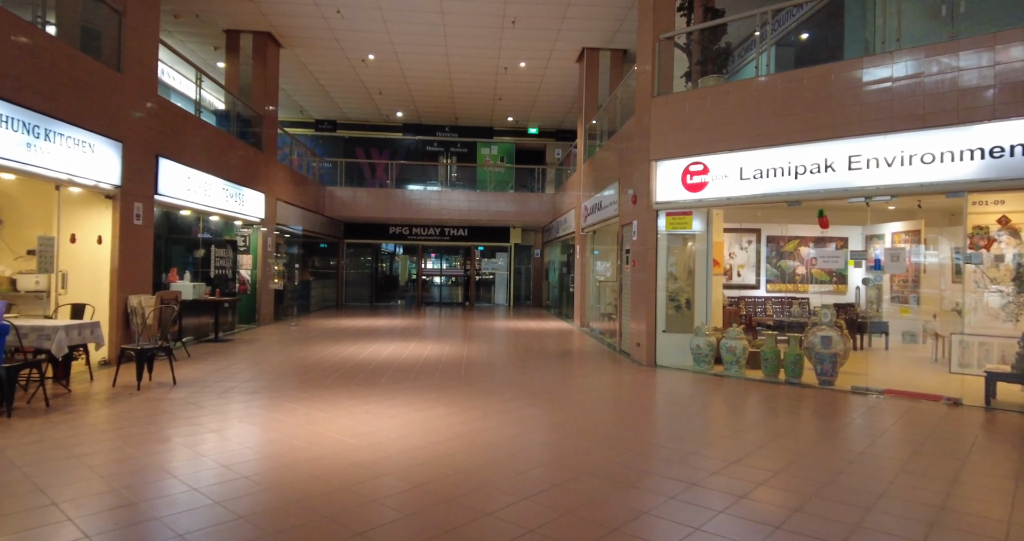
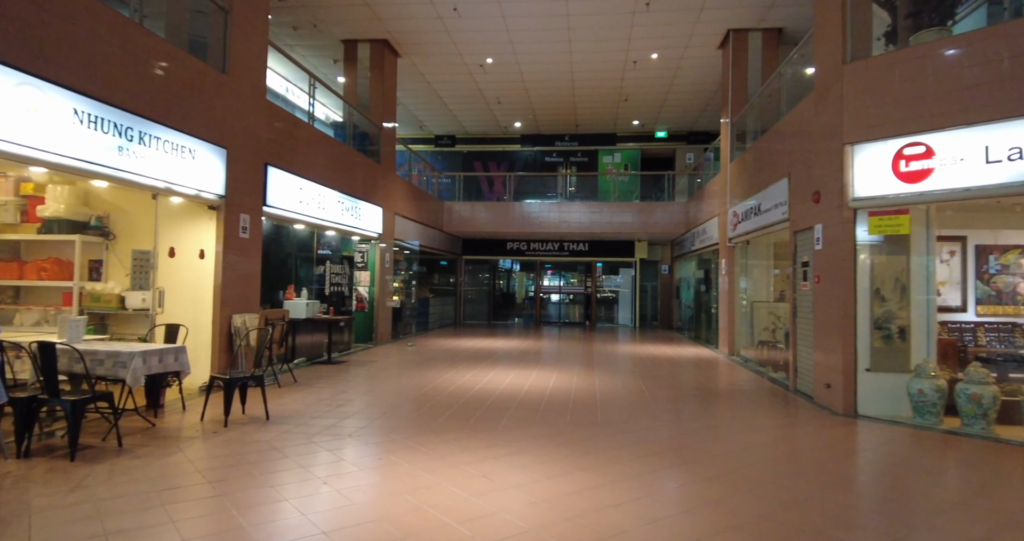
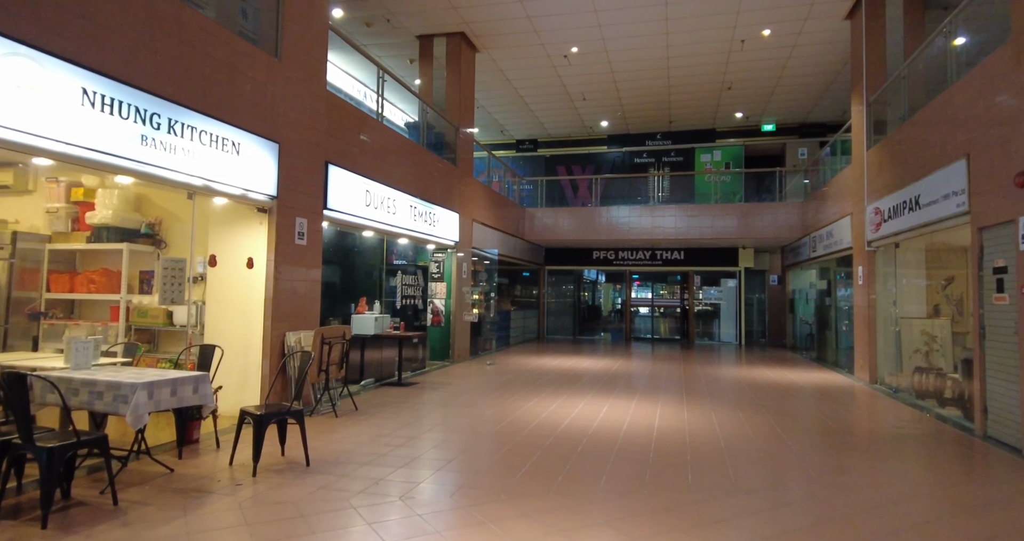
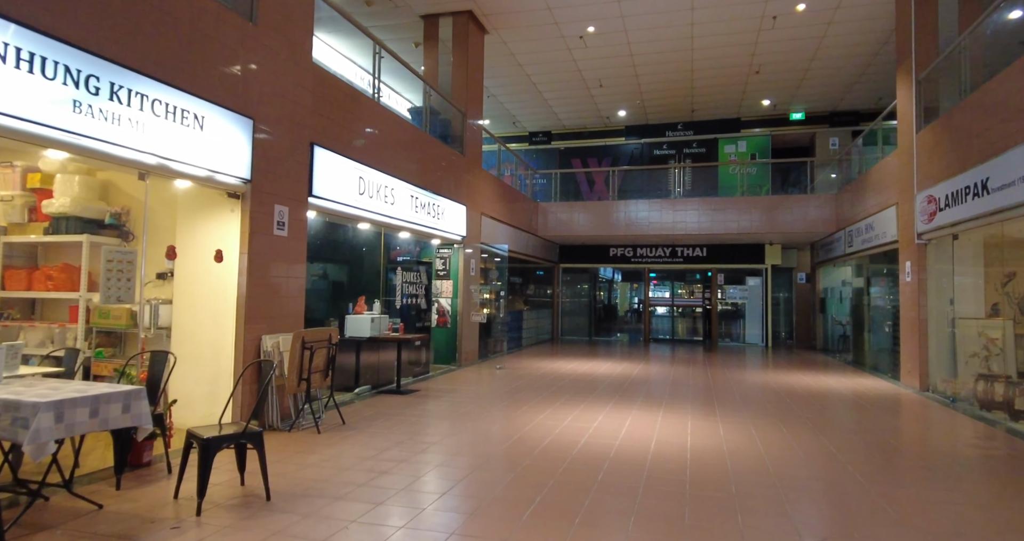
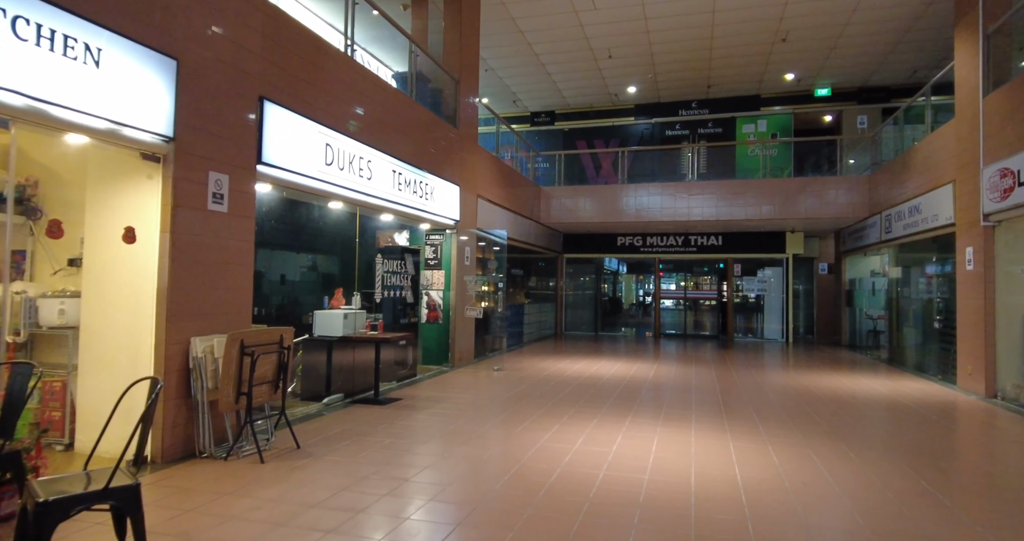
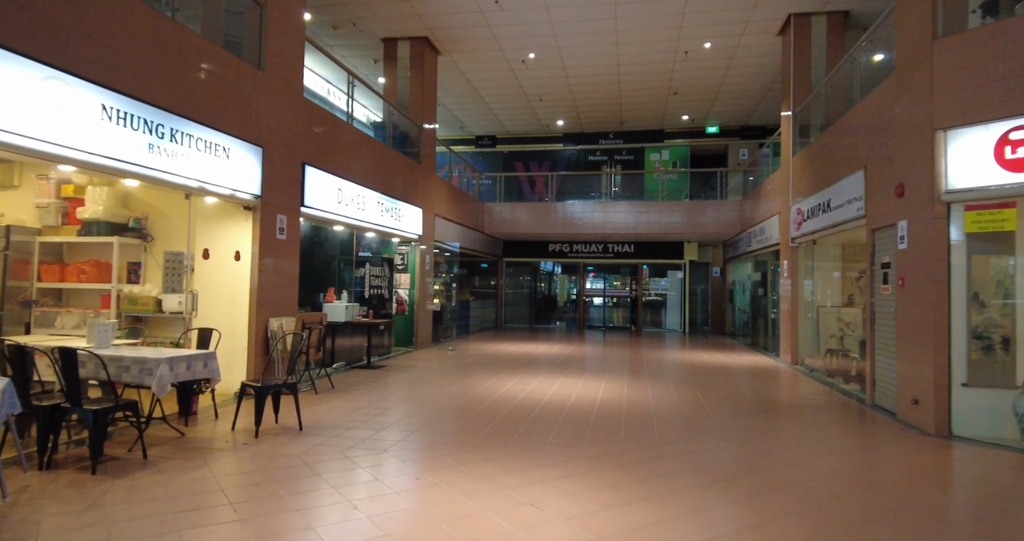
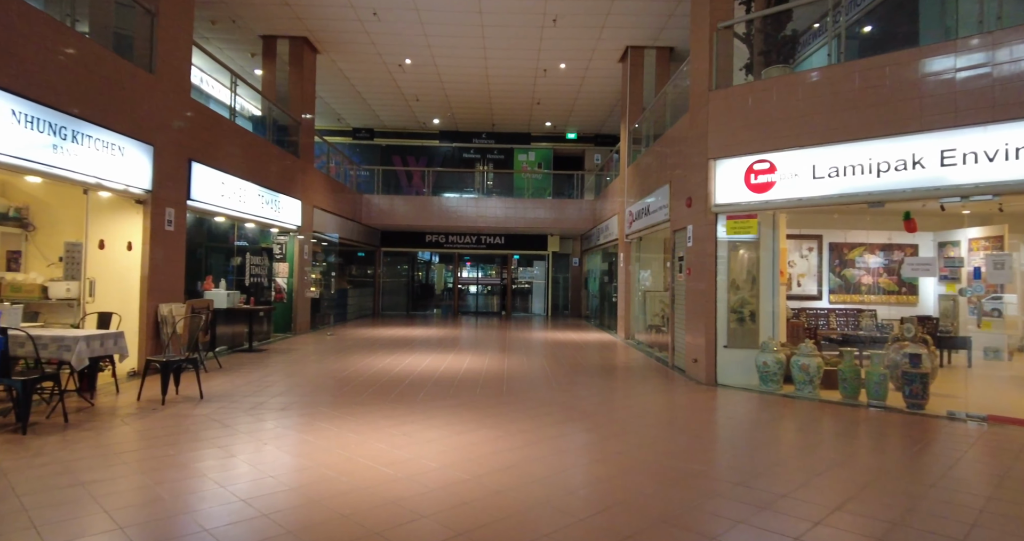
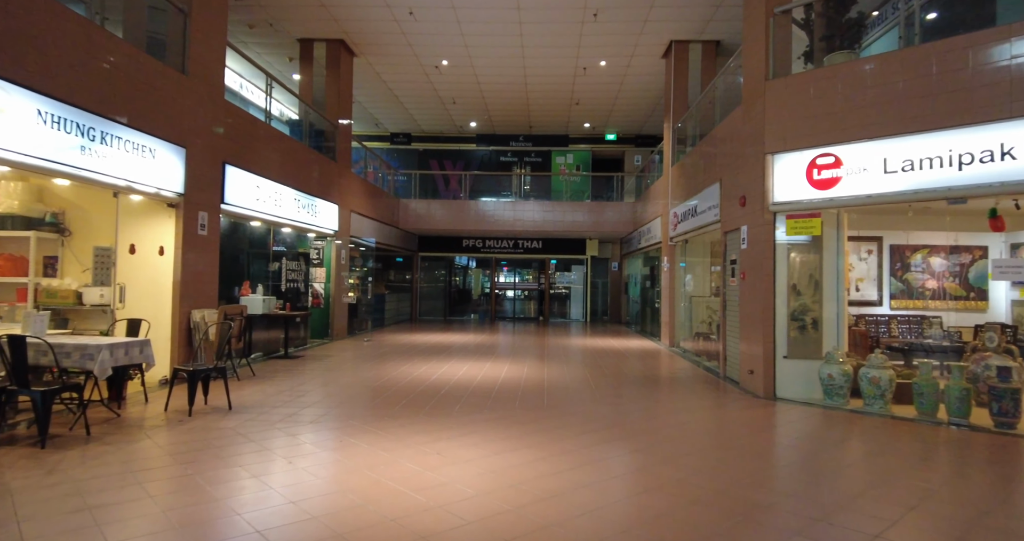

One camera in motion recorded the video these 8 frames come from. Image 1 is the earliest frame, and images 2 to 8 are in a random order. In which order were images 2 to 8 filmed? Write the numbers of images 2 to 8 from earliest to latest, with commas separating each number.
7, 8, 2, 6, 3, 4, 5
